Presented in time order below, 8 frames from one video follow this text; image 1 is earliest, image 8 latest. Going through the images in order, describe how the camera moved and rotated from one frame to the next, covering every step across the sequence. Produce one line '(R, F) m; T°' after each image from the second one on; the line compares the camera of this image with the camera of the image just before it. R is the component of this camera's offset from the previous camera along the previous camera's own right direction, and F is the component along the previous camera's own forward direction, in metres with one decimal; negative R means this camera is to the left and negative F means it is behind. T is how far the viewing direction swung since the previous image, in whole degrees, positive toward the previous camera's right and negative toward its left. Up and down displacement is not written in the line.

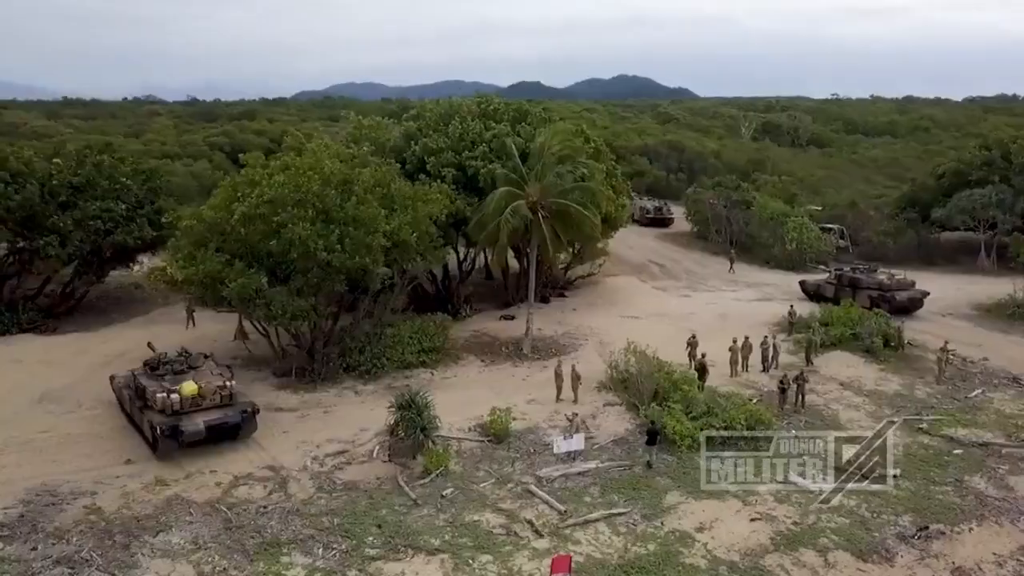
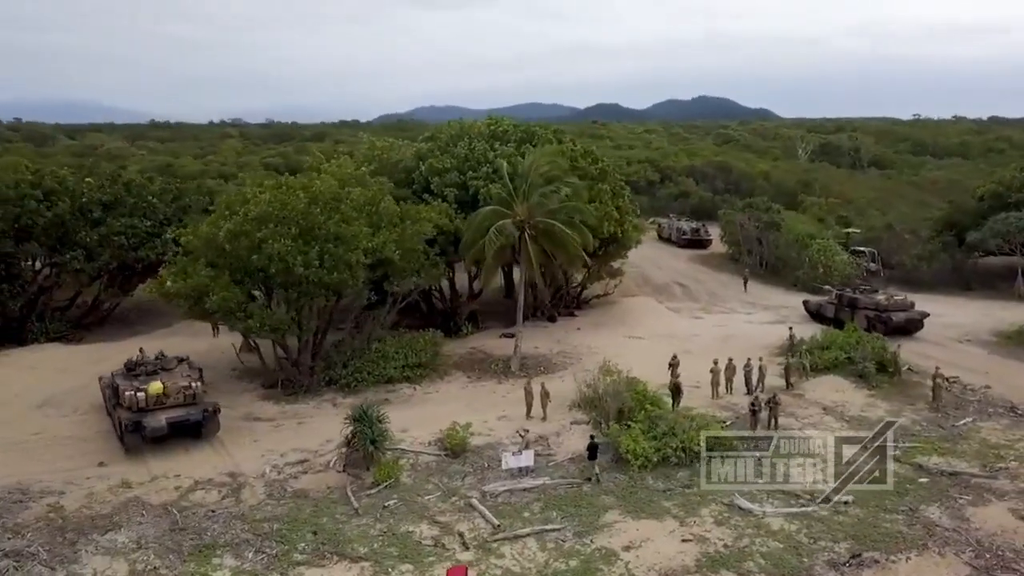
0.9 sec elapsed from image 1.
(+2.3, -0.2) m; -5°
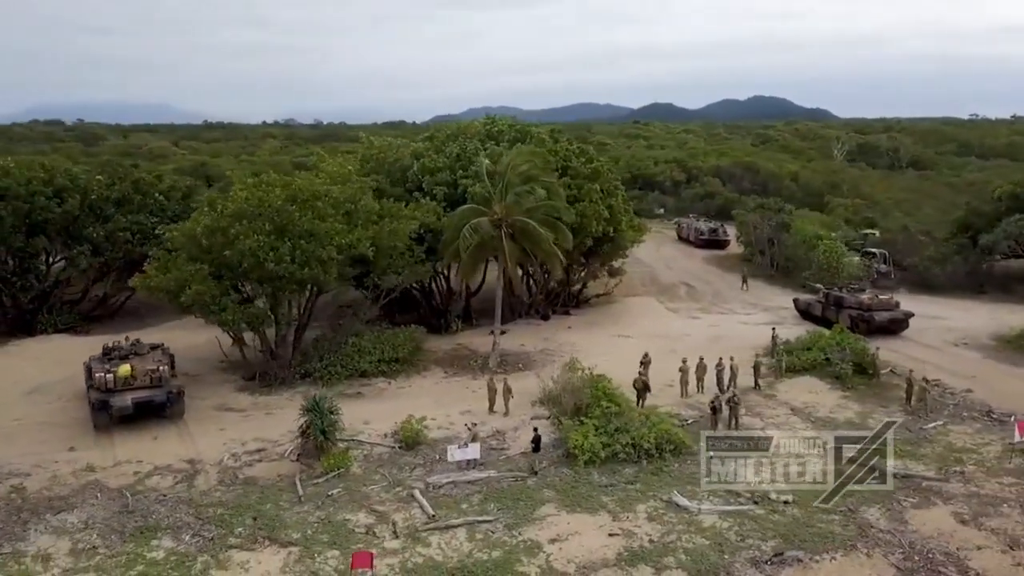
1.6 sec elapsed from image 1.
(+1.9, -0.2) m; -3°
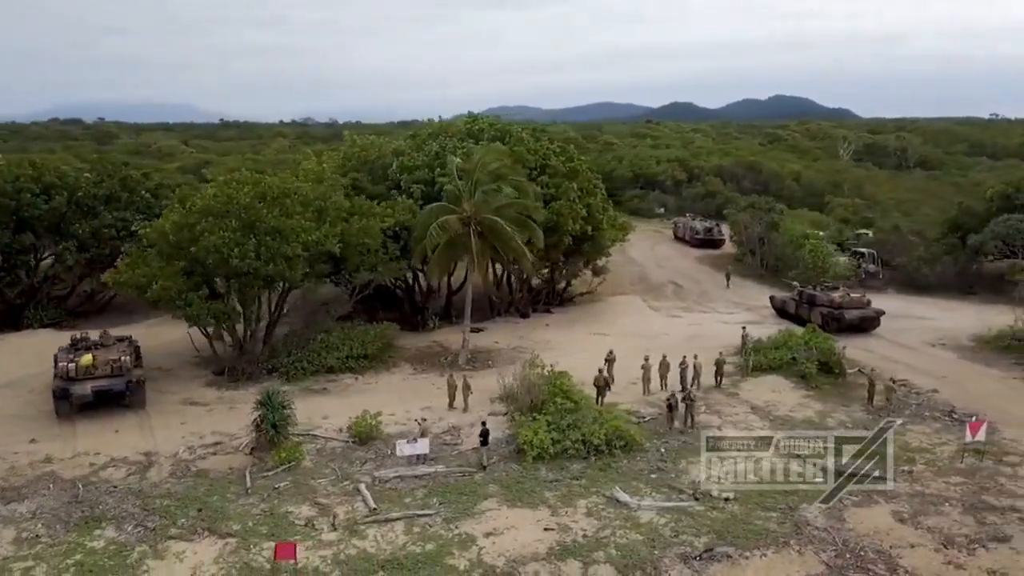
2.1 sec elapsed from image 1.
(+1.3, -0.1) m; -1°
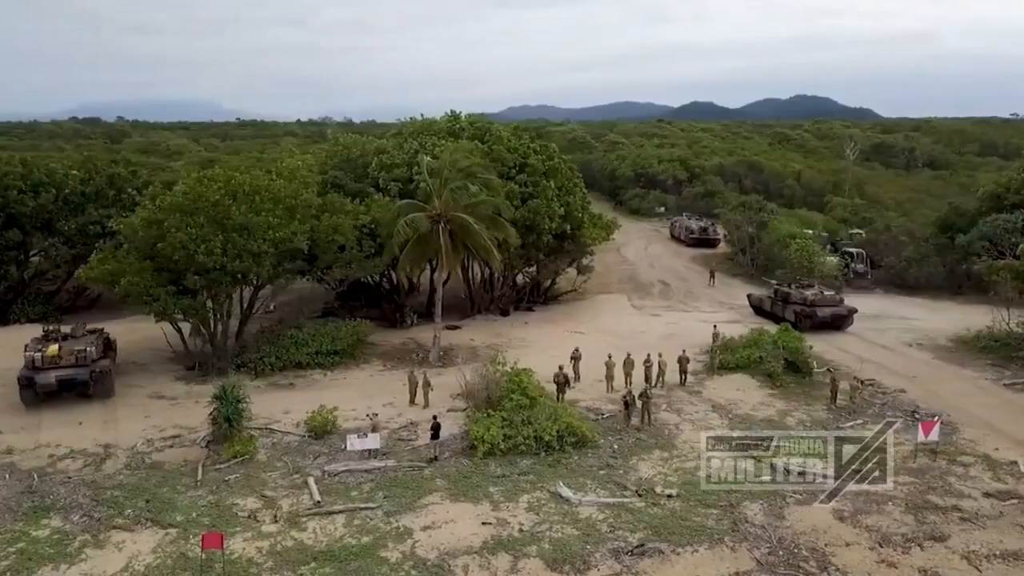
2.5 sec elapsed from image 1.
(+1.3, -0.1) m; -1°
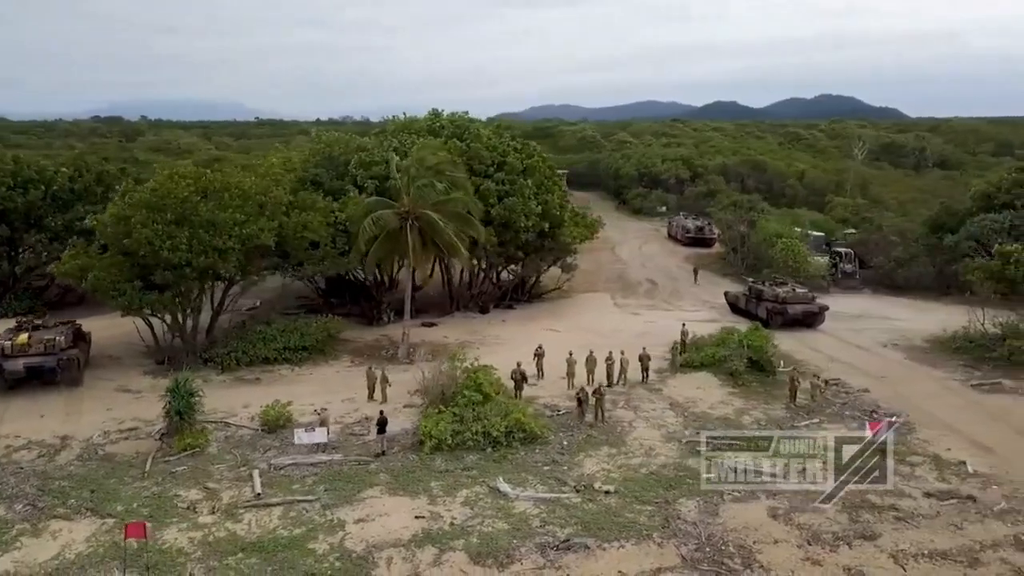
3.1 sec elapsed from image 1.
(+1.5, -0.1) m; -1°
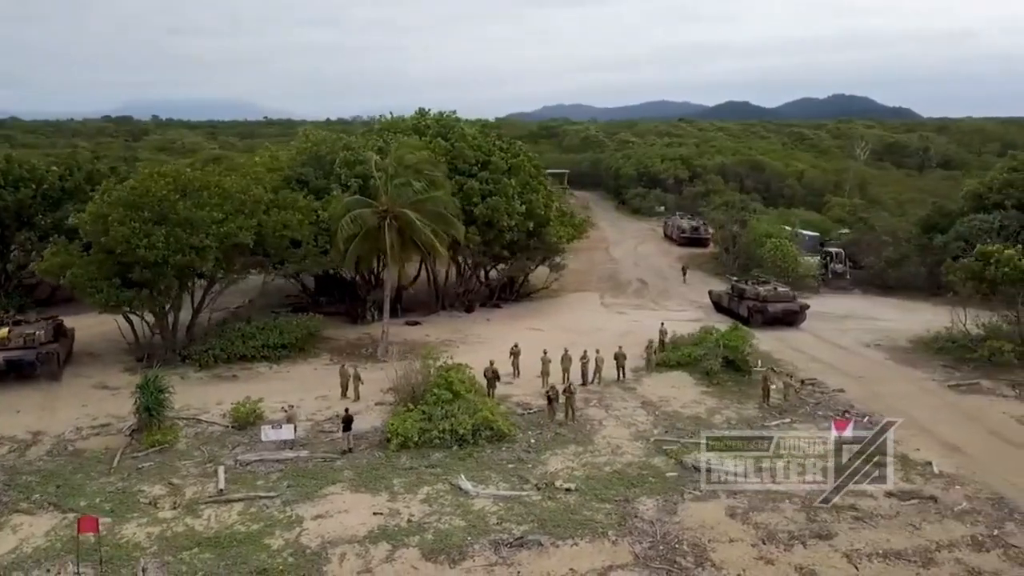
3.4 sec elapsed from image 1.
(+0.9, 0.0) m; -1°
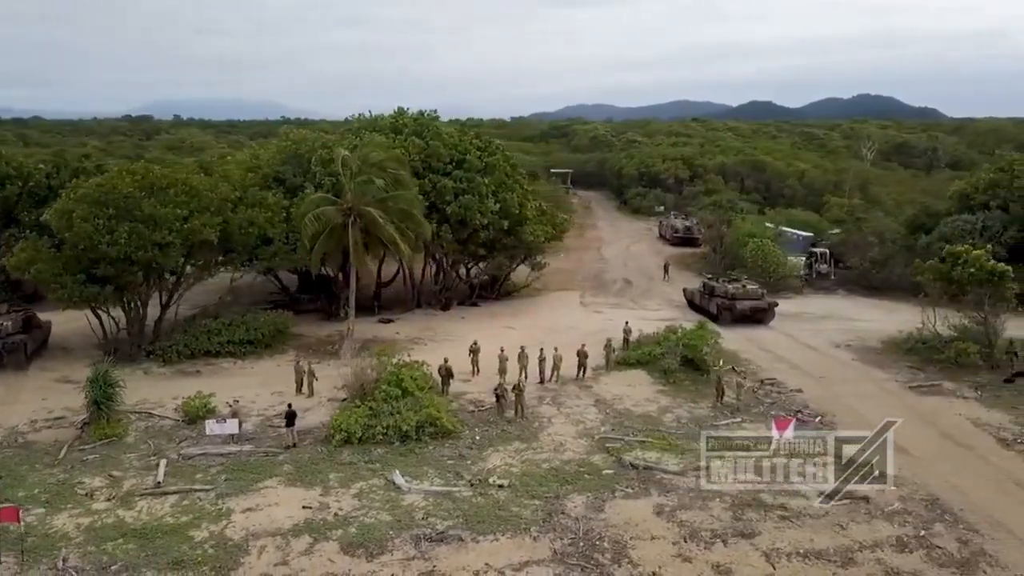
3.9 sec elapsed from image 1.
(+1.5, -0.1) m; -1°
